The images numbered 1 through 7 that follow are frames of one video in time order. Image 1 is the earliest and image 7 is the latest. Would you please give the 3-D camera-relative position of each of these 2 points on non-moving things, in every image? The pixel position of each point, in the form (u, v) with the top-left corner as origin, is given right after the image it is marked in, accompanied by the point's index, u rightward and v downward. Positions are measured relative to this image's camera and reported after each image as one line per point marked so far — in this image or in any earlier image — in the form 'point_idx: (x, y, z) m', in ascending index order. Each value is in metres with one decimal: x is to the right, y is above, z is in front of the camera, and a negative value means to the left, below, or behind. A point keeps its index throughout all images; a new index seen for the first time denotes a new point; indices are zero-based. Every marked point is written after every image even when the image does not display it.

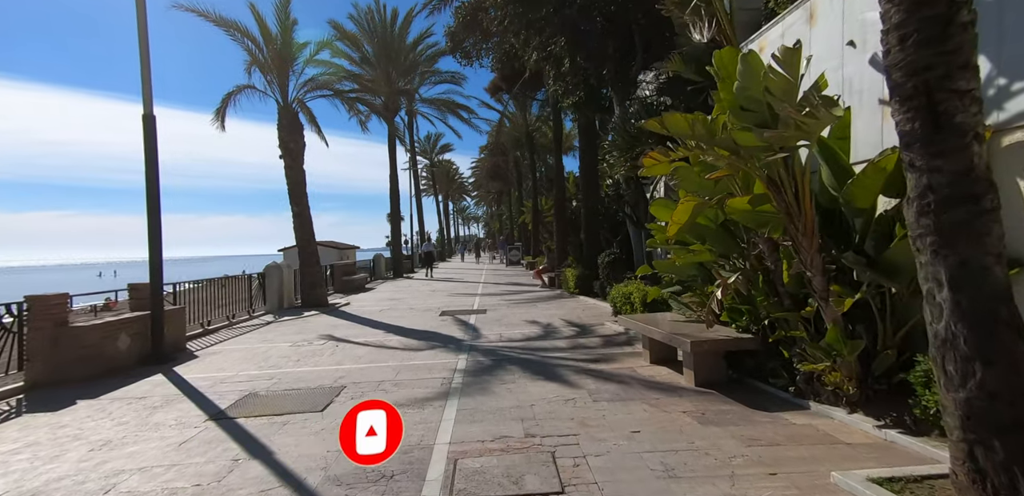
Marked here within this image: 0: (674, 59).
0: (+2.9, +3.4, +7.4) m
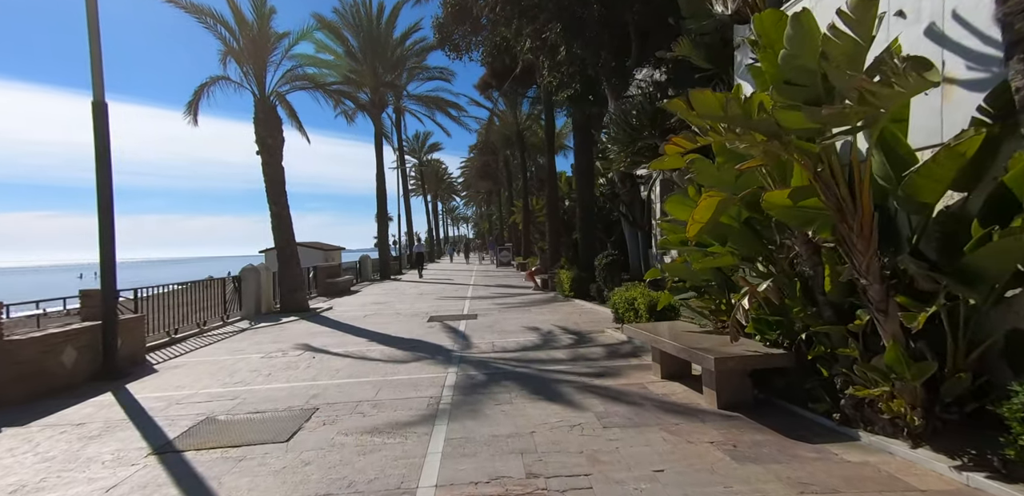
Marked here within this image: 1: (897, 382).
0: (+2.8, +3.4, +6.8) m
1: (+2.8, -1.0, +3.1) m
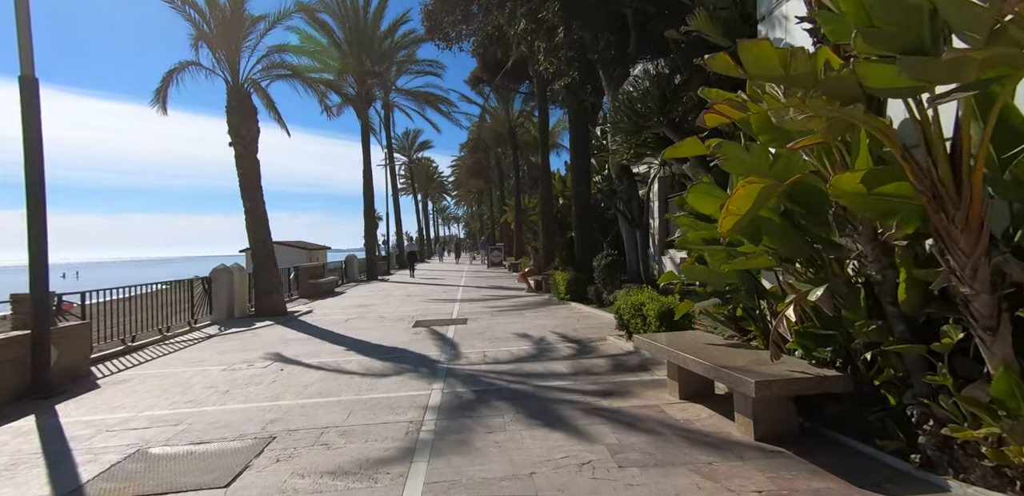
0: (+2.7, +3.4, +6.0) m
1: (+2.8, -1.0, +2.3) m
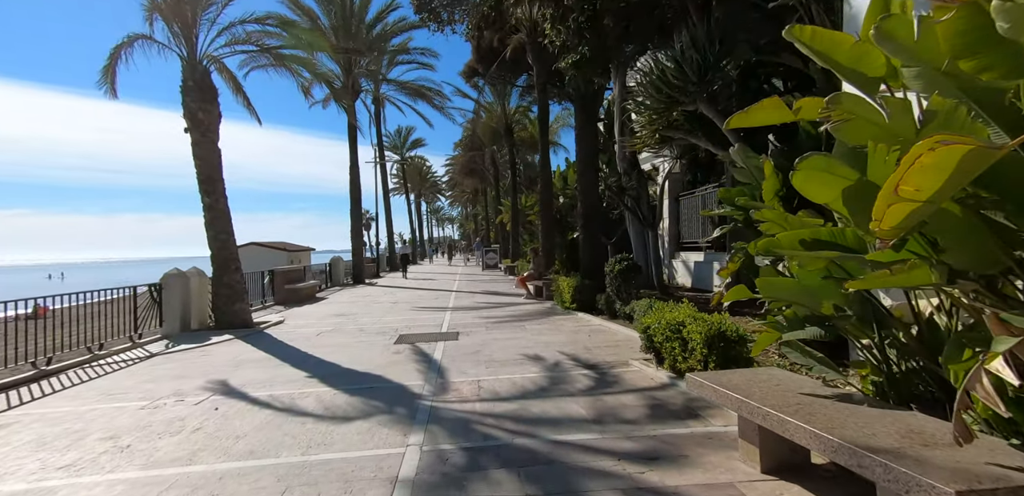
0: (+2.8, +3.3, +4.6) m
1: (+2.9, -1.0, +0.9) m
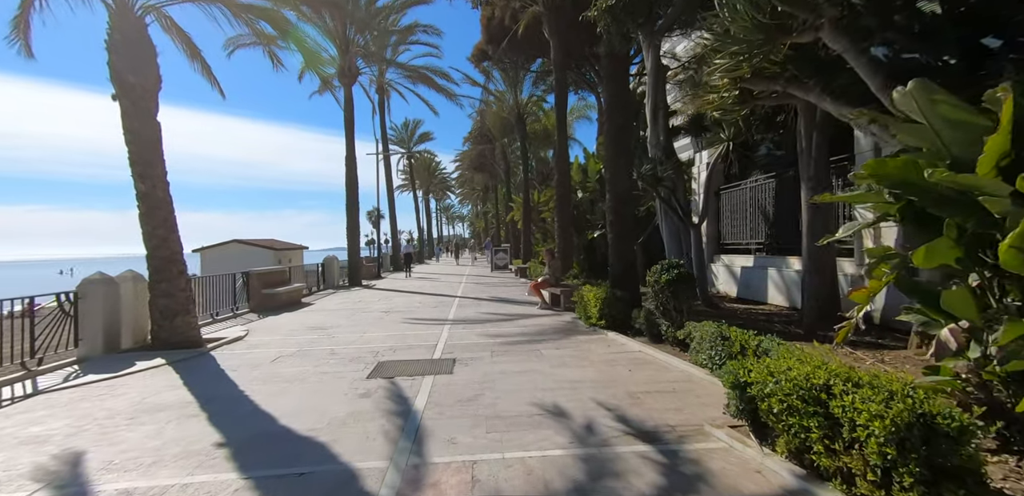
0: (+2.9, +3.2, +2.2) m
1: (+2.9, -1.1, -1.5) m
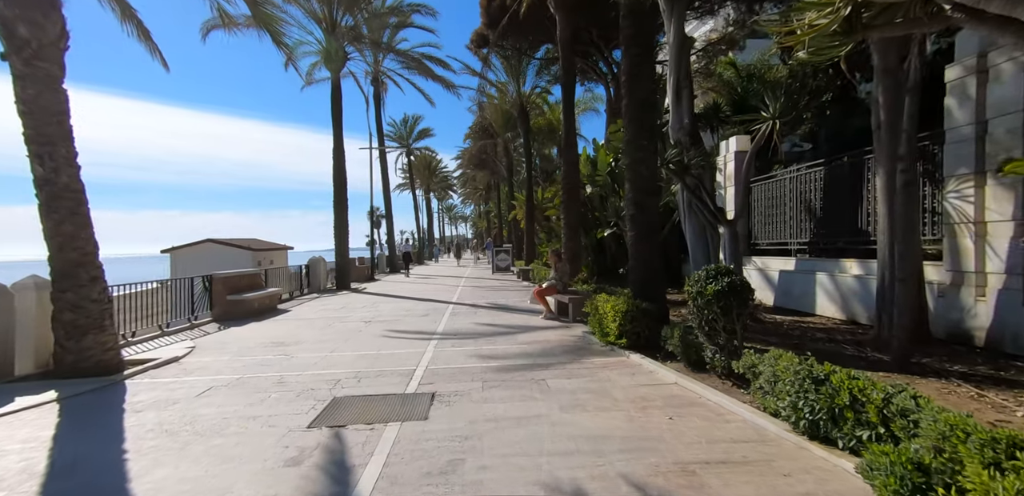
0: (+2.8, +3.2, +0.4) m
1: (+2.8, -1.1, -3.3) m
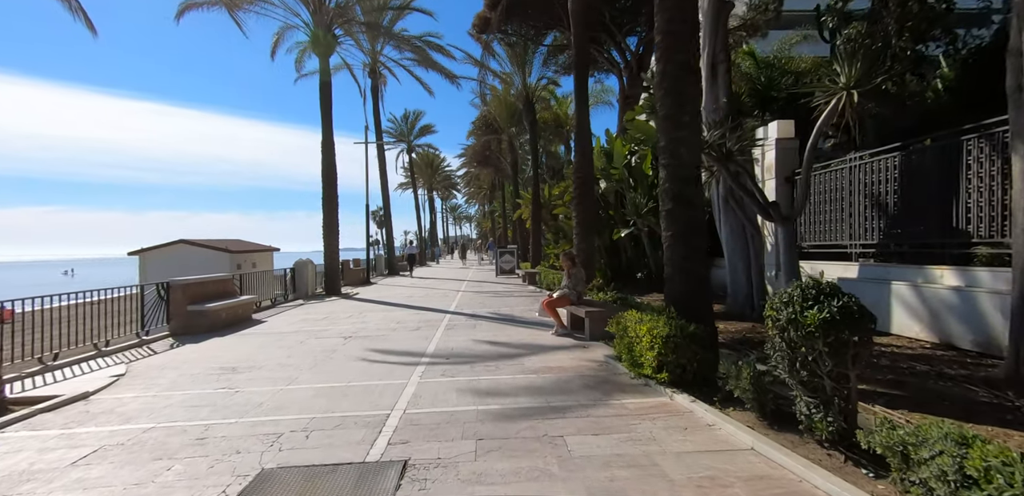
0: (+2.8, +3.2, -1.4) m
1: (+2.7, -1.2, -5.1) m
